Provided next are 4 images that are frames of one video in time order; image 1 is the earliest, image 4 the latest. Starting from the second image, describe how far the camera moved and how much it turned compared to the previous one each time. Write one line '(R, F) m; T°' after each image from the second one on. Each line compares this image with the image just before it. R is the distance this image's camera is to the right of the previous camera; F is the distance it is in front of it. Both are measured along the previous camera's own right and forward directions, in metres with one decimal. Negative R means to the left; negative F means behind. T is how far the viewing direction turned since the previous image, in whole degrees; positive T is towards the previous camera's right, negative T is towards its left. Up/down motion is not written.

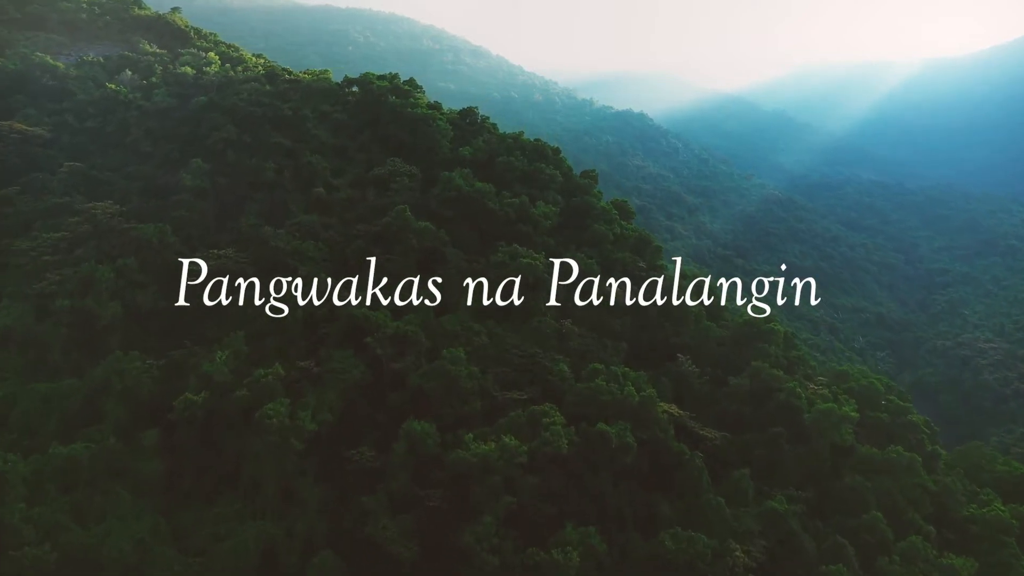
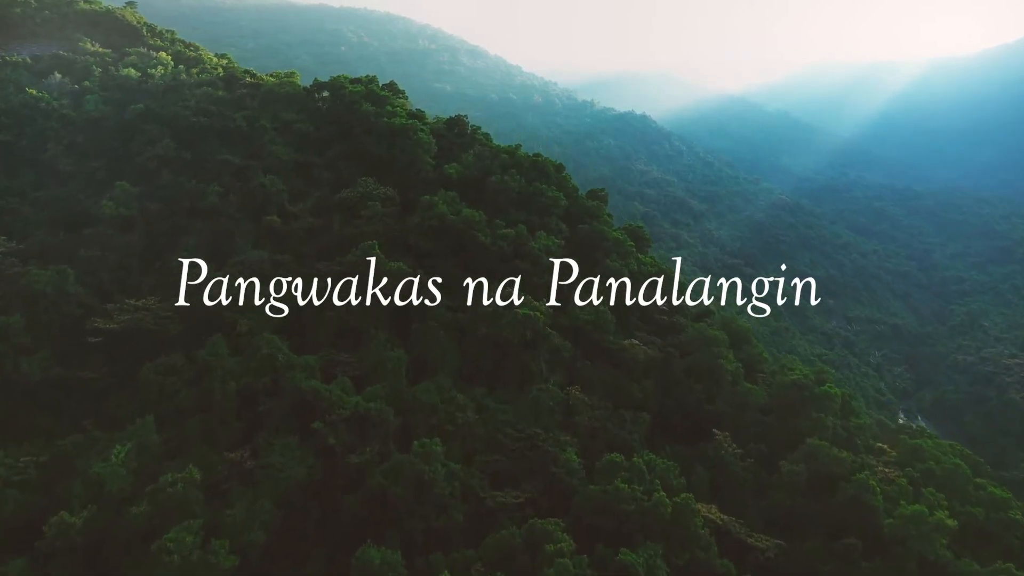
(+0.1, +3.6) m; 0°
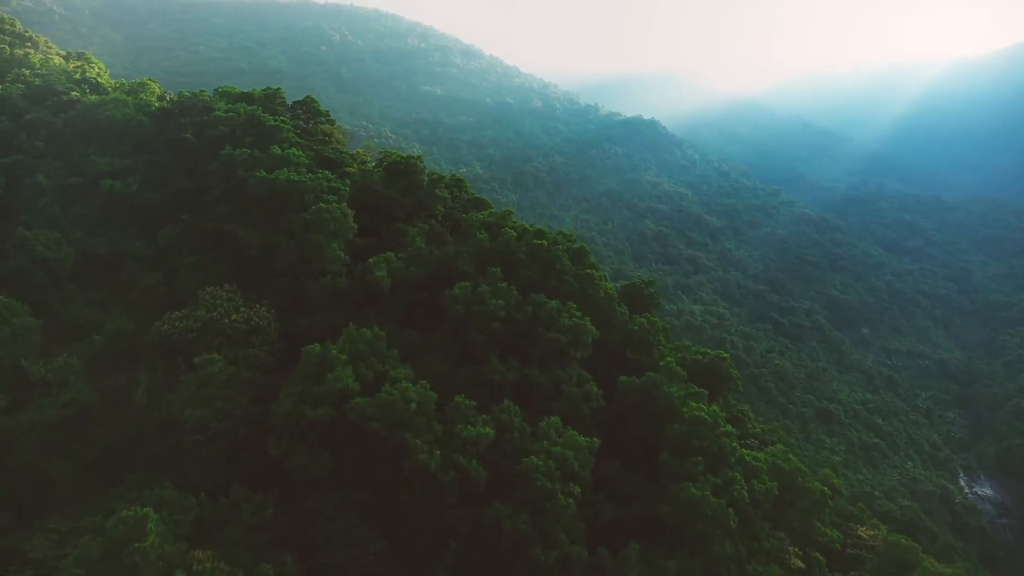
(+0.3, +8.9) m; 0°
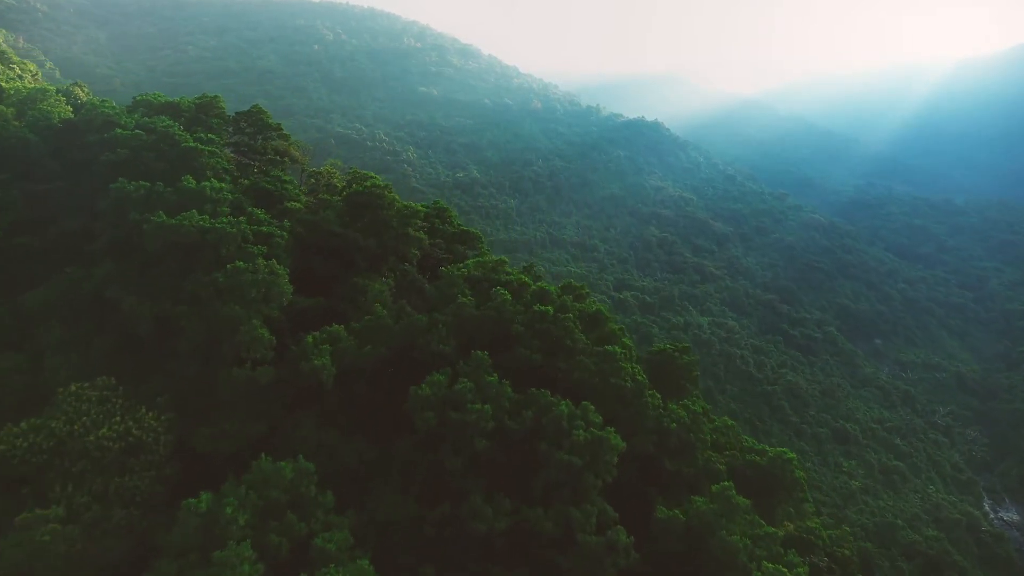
(+0.1, +2.9) m; 0°
